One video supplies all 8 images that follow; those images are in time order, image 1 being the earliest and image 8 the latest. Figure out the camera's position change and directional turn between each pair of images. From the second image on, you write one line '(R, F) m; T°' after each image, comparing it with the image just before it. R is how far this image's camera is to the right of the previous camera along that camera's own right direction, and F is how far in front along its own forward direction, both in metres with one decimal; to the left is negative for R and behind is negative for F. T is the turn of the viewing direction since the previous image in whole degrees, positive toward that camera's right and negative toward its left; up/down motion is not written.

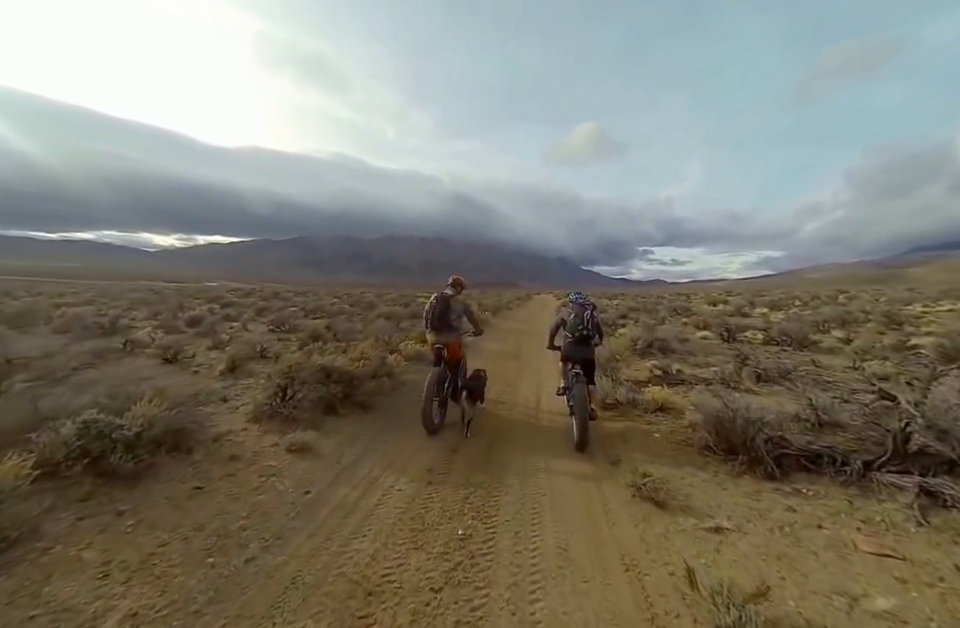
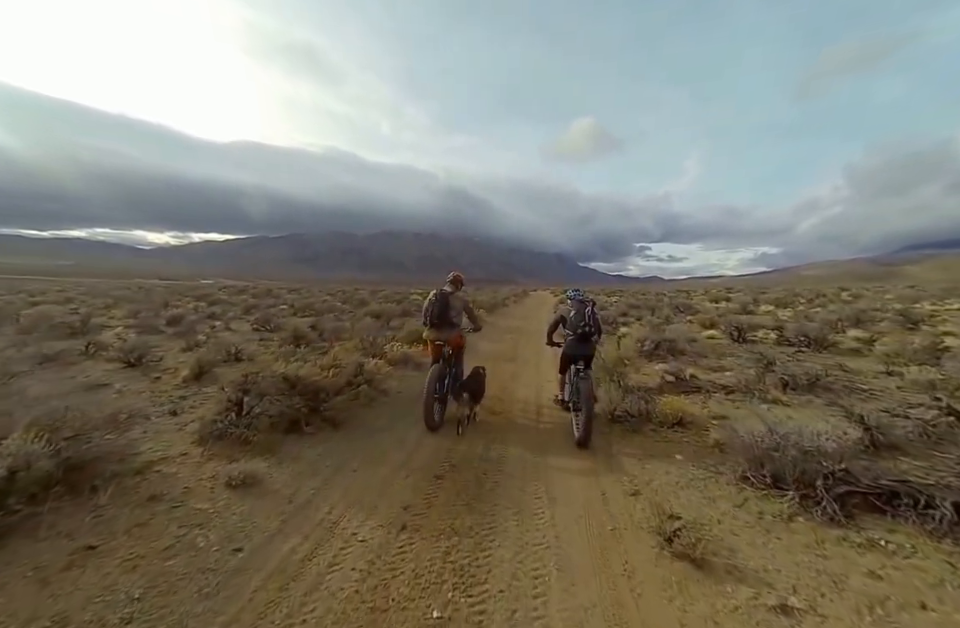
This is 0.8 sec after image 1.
(+0.1, +1.0) m; 0°
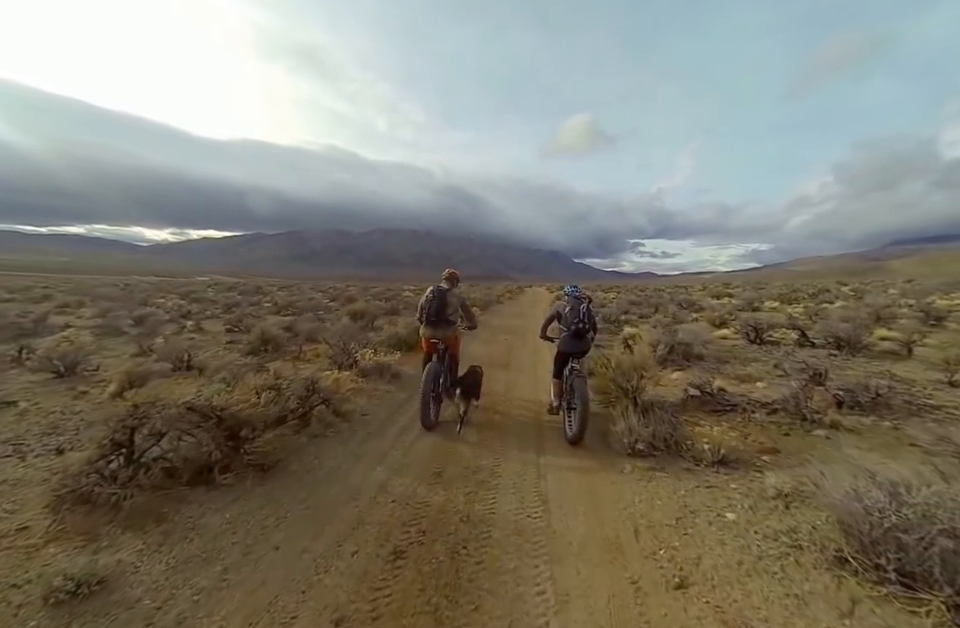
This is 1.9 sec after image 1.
(+0.2, +1.5) m; +1°
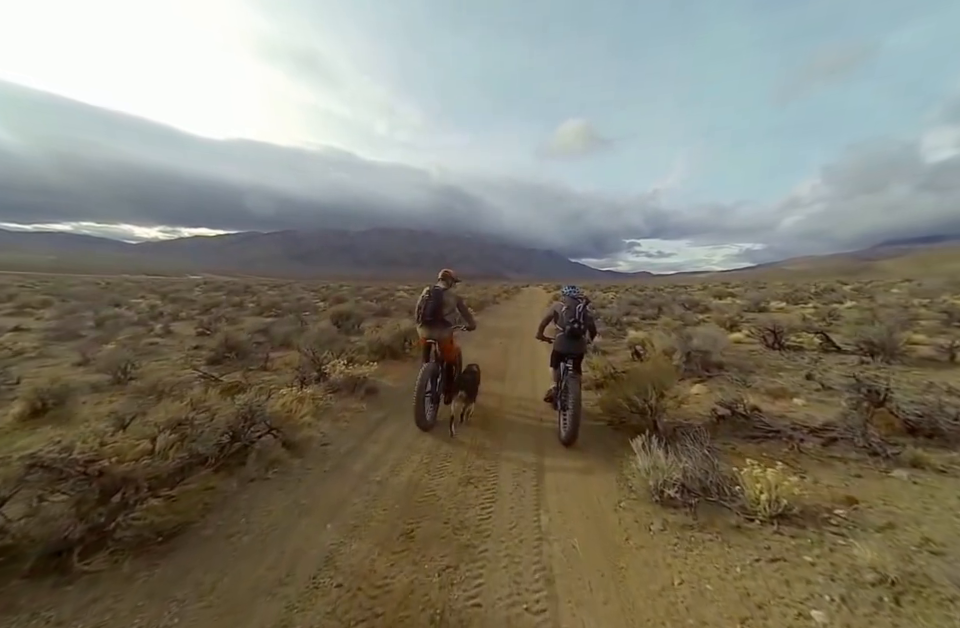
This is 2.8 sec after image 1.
(+0.1, +1.3) m; +1°
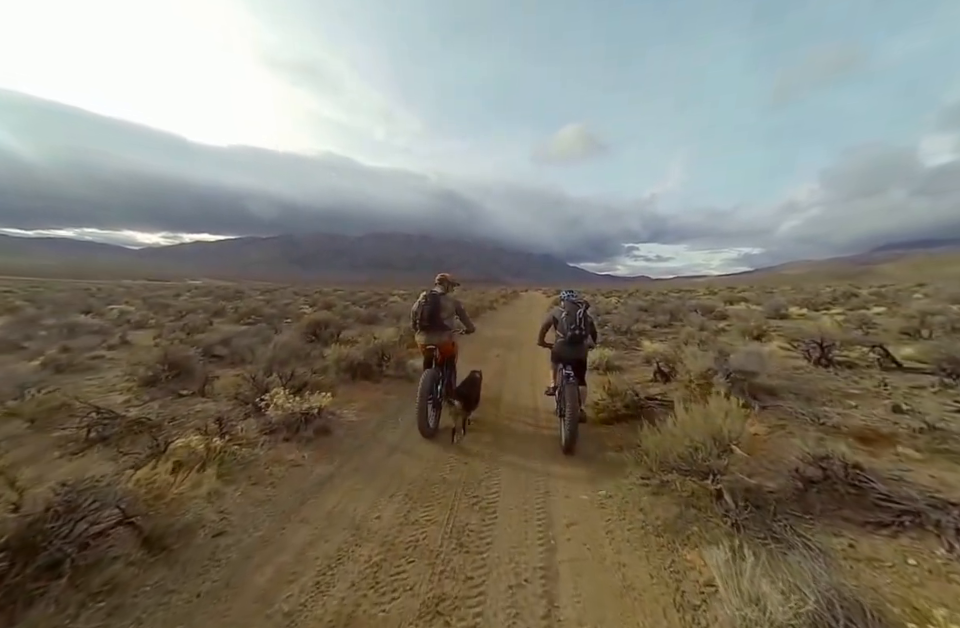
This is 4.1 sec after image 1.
(+0.2, +1.9) m; 0°
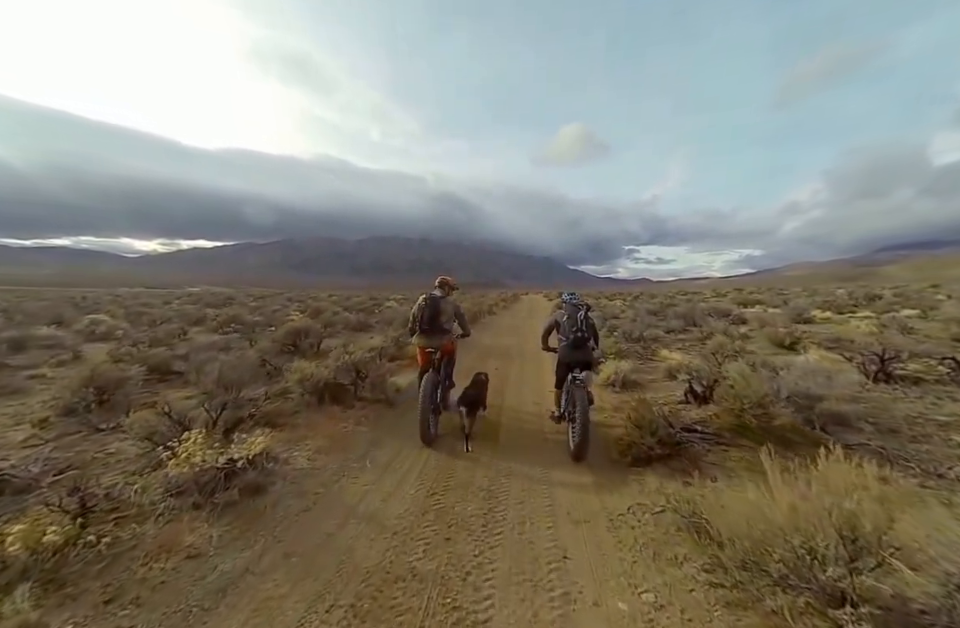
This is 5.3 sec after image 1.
(+0.1, +1.6) m; 0°
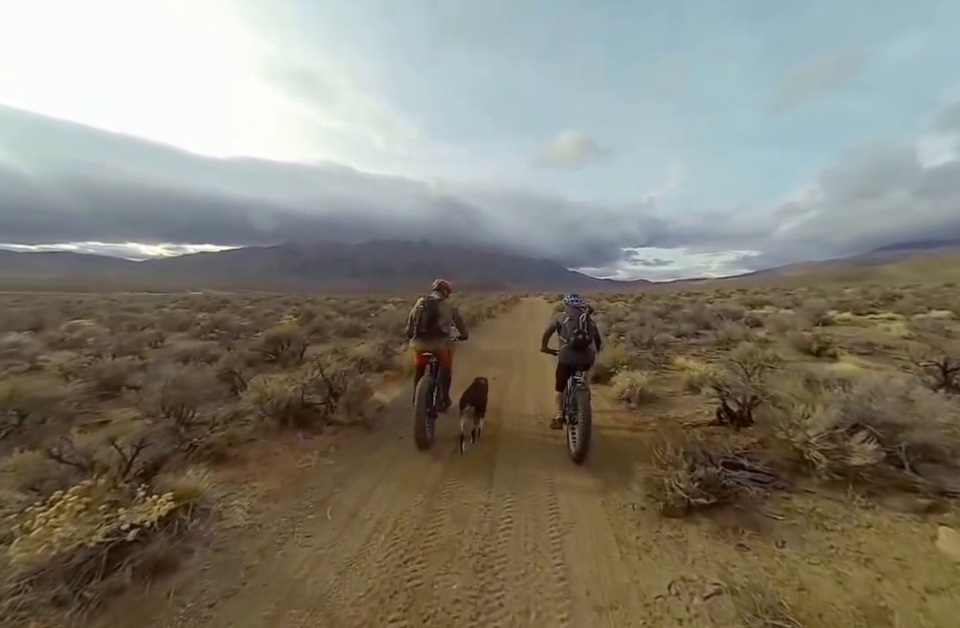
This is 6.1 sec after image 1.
(+0.1, +1.2) m; 0°
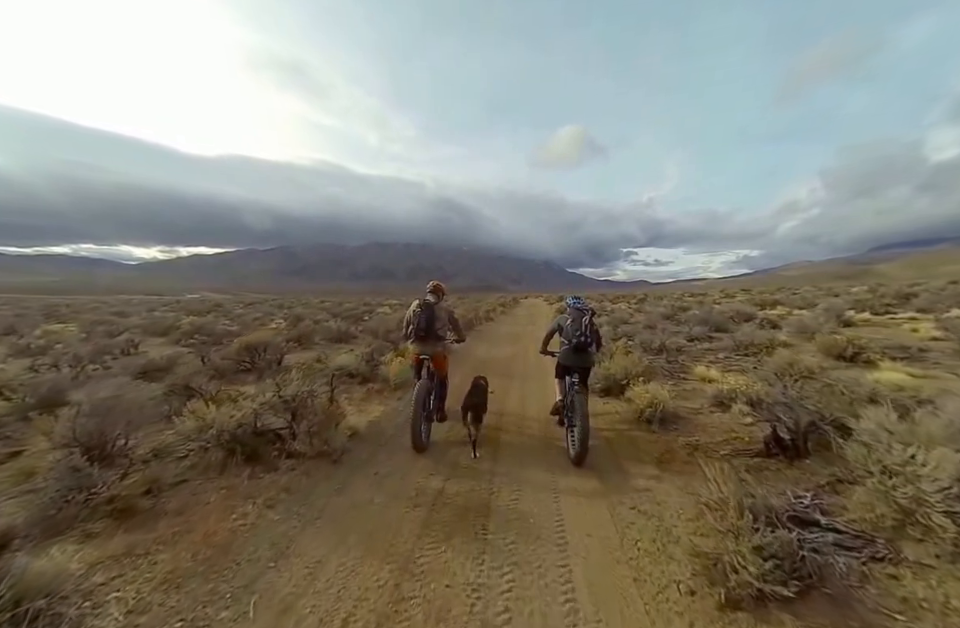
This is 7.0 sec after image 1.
(+0.1, +1.2) m; 0°
